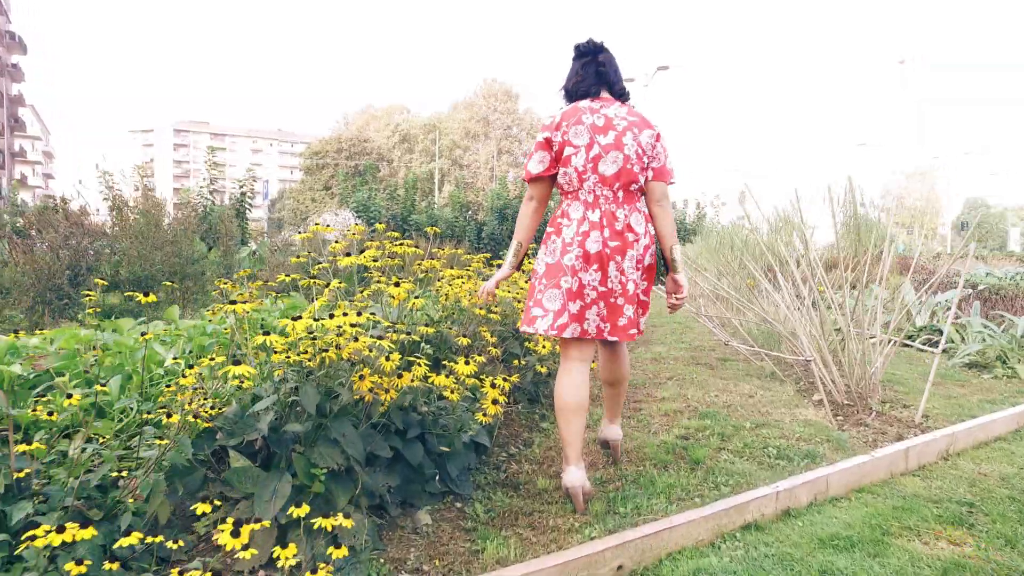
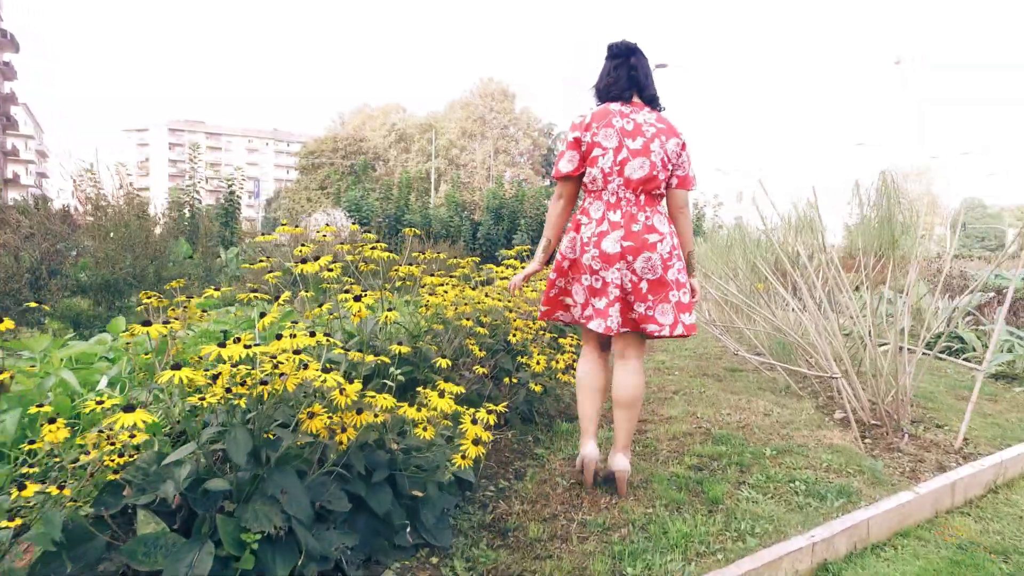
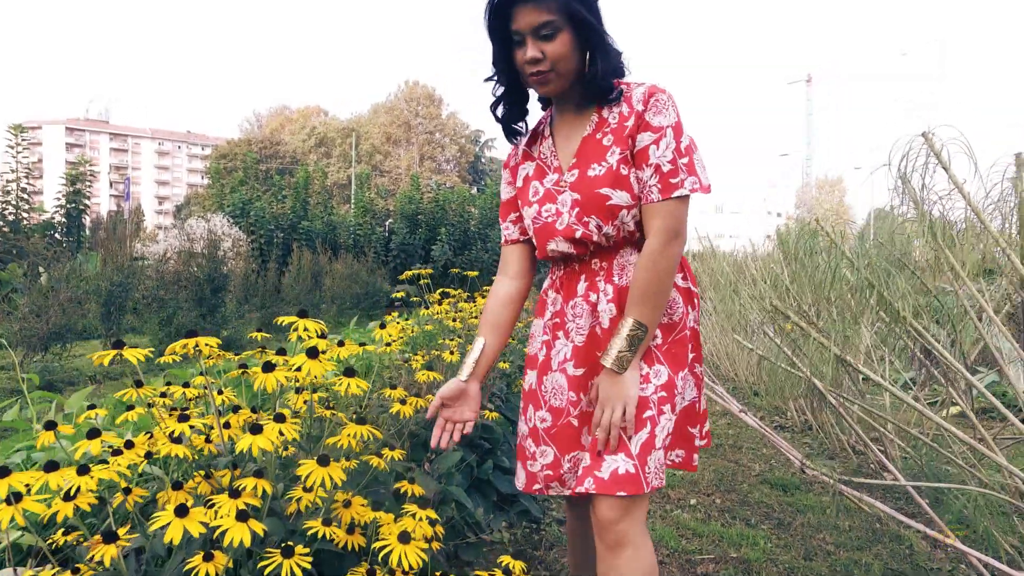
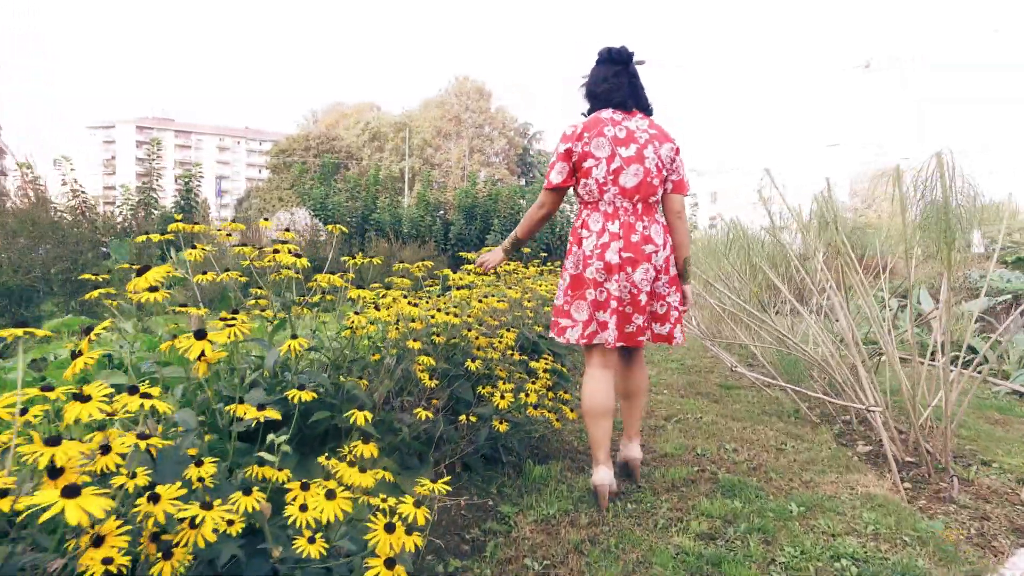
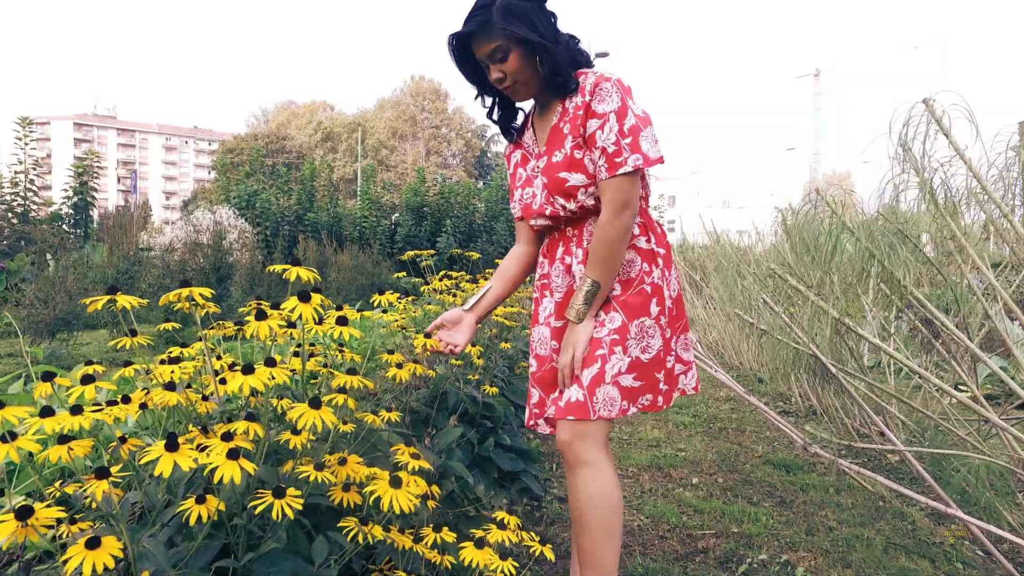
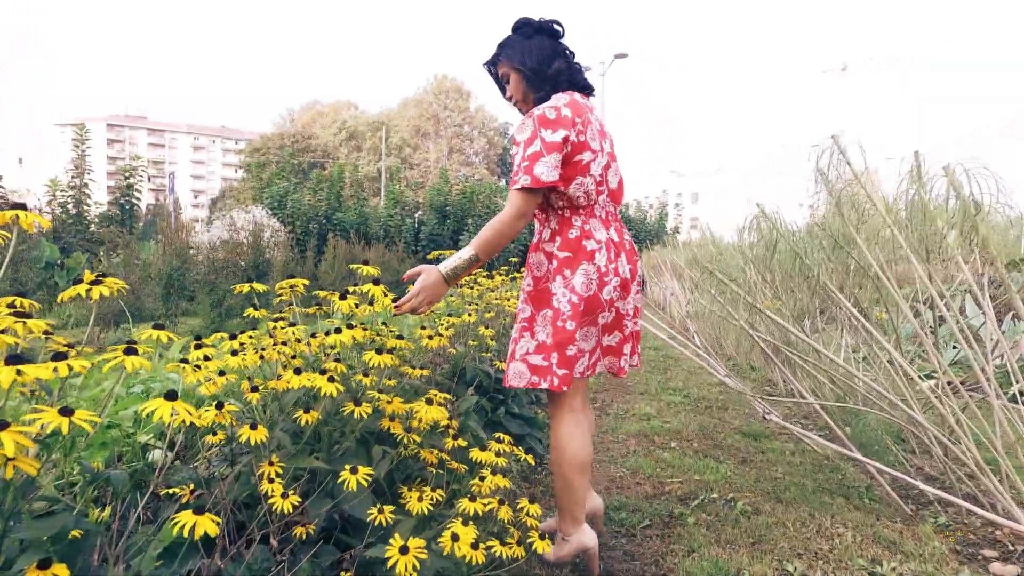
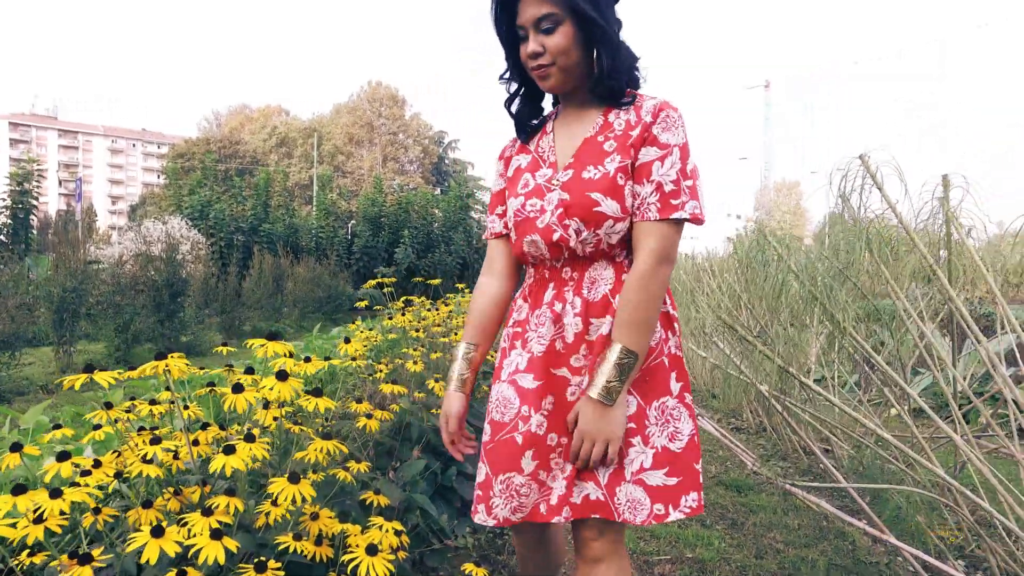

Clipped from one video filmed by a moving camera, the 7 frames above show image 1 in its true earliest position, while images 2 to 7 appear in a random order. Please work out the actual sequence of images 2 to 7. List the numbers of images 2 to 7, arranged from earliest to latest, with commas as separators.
2, 4, 6, 5, 3, 7
